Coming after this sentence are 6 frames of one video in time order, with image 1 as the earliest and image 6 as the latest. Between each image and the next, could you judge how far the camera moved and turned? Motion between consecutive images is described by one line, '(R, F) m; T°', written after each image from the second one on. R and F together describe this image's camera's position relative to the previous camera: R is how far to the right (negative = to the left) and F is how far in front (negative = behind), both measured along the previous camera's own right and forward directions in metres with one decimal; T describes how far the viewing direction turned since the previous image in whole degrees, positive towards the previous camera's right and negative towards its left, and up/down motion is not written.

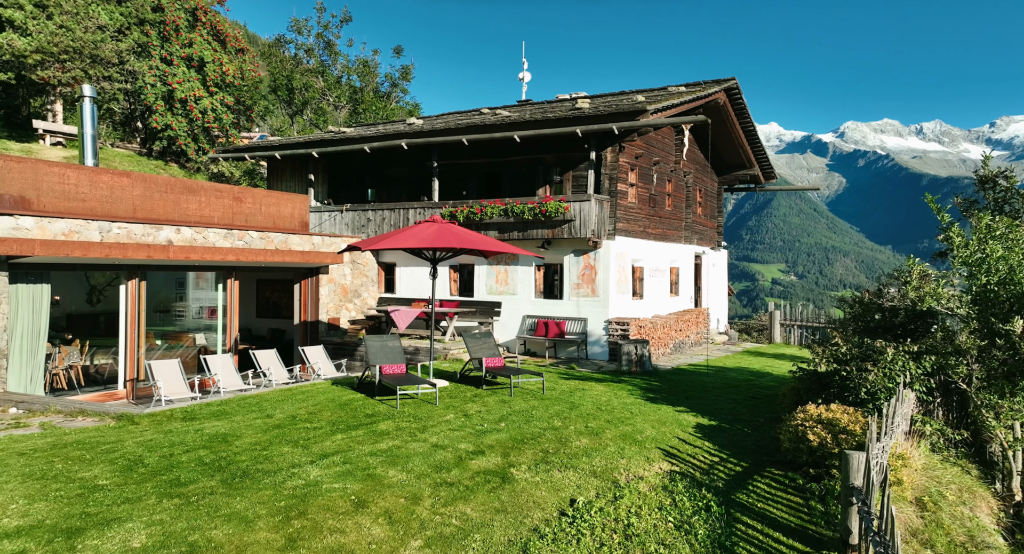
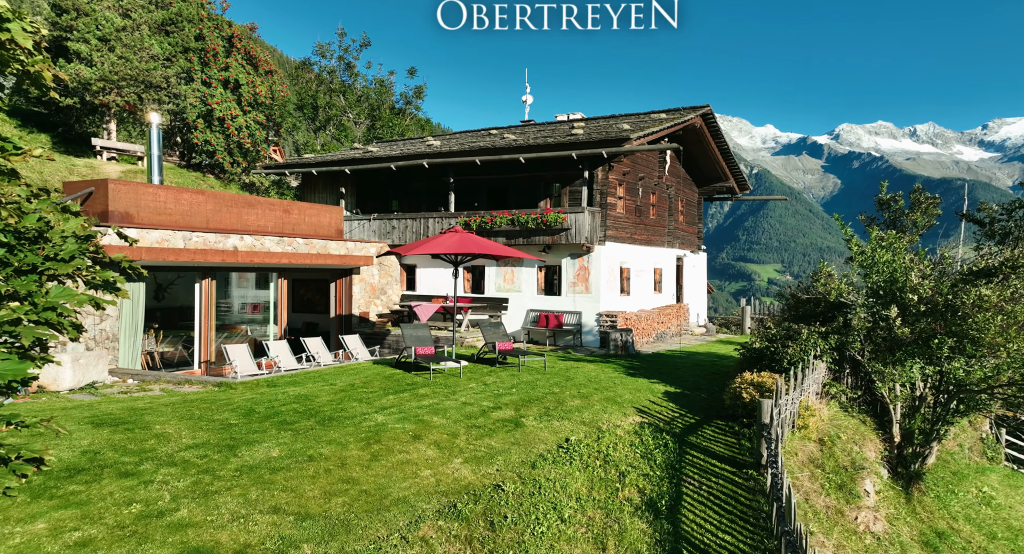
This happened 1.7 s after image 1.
(-0.2, -3.3) m; 0°
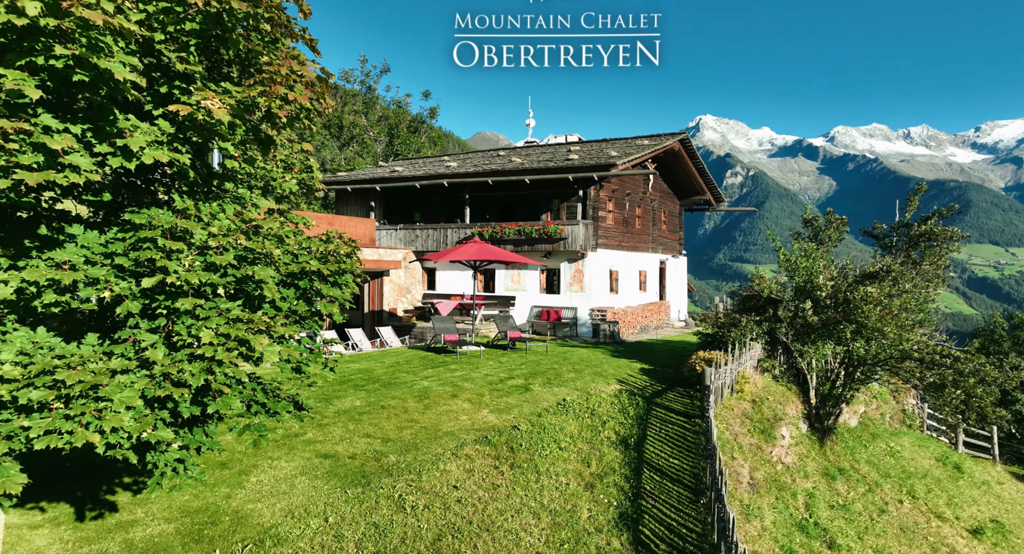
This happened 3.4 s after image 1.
(-0.3, -4.2) m; 0°
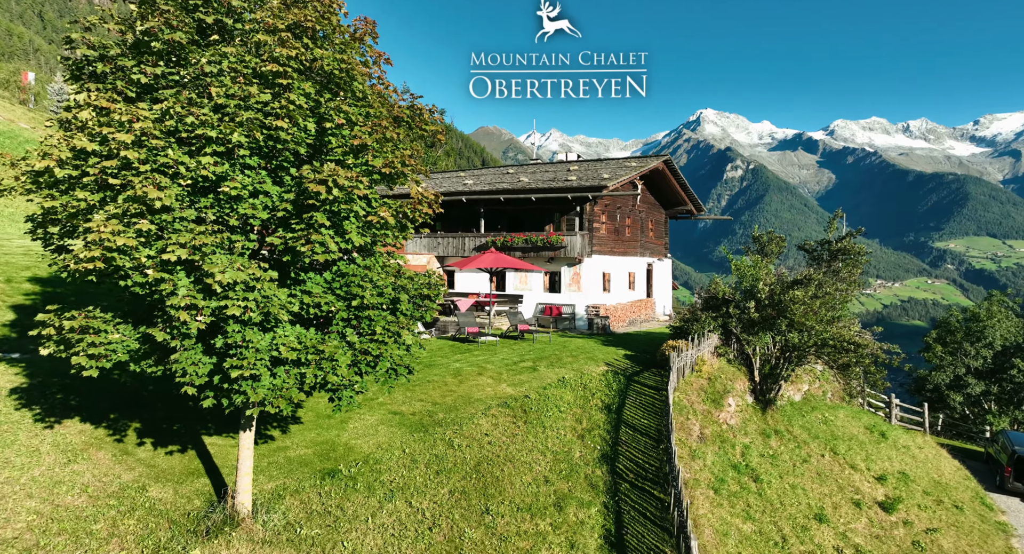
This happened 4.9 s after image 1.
(-0.3, -4.9) m; 0°
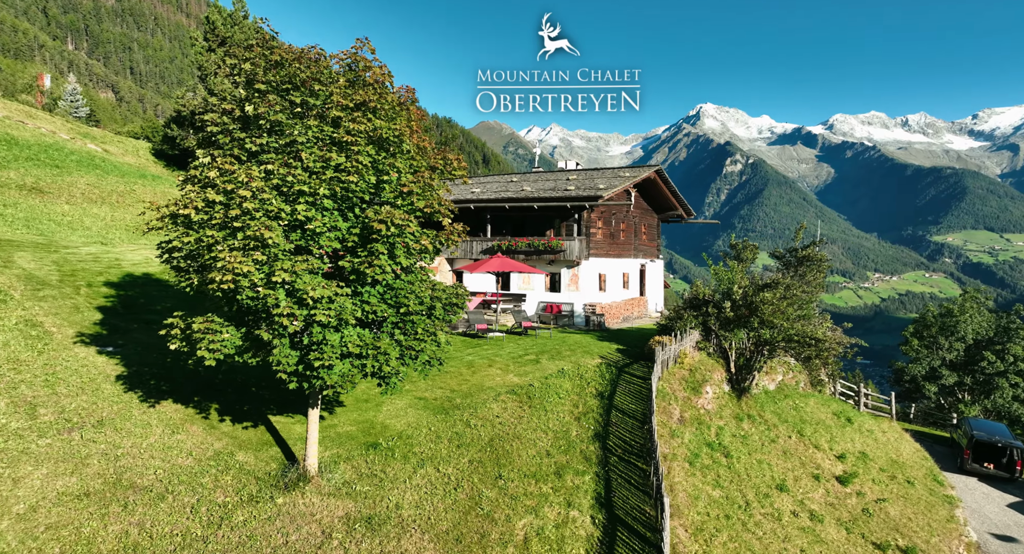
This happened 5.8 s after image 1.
(-0.2, -3.0) m; 0°
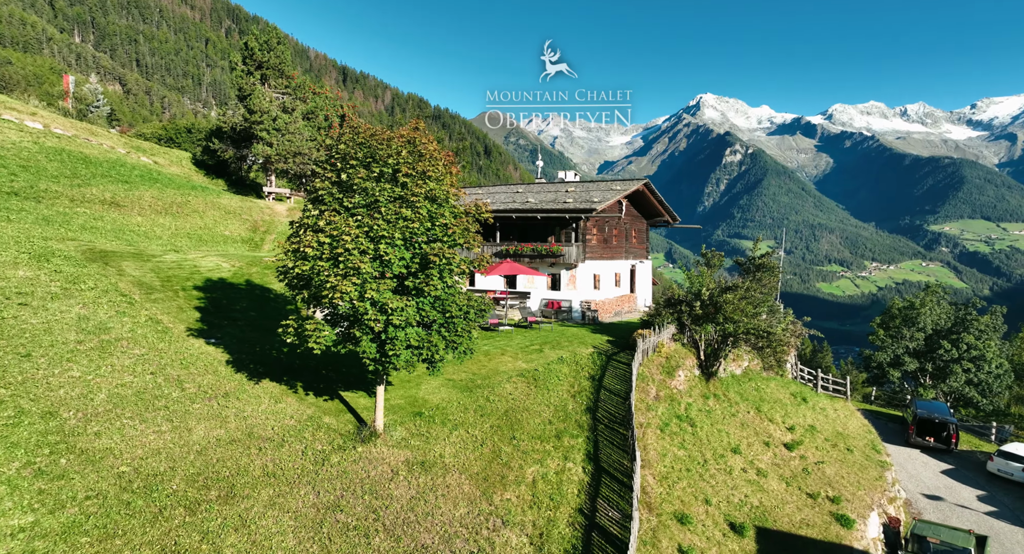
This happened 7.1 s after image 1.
(-0.3, -5.2) m; 0°
